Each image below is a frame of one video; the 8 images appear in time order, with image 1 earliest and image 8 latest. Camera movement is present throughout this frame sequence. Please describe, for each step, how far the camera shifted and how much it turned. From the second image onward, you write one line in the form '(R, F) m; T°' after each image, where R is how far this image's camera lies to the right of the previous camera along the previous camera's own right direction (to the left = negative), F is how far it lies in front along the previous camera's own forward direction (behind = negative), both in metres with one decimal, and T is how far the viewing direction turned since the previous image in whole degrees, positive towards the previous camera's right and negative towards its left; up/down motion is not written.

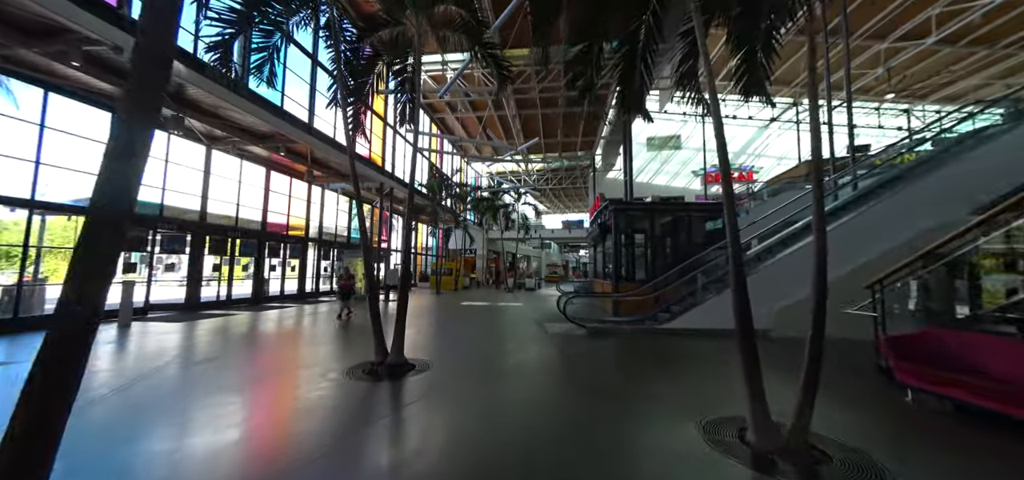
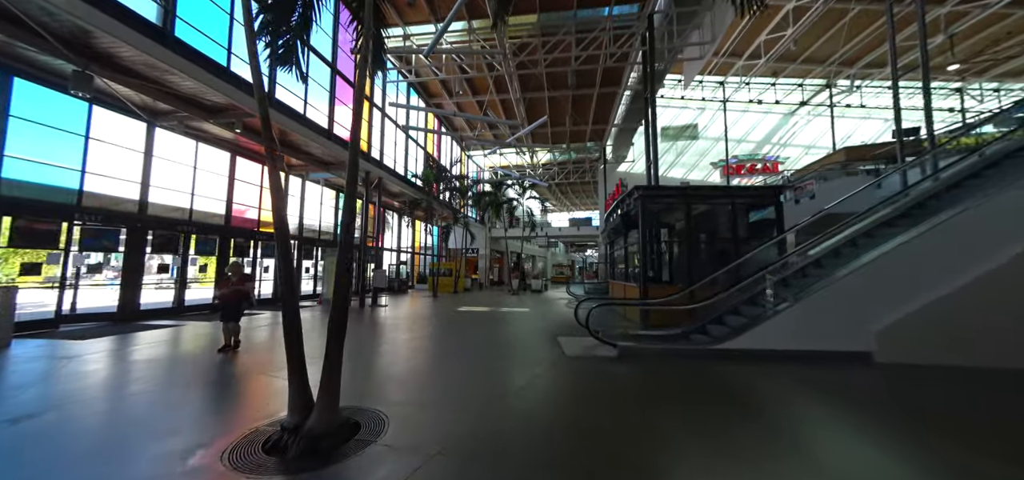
(0.0, +1.6) m; -1°
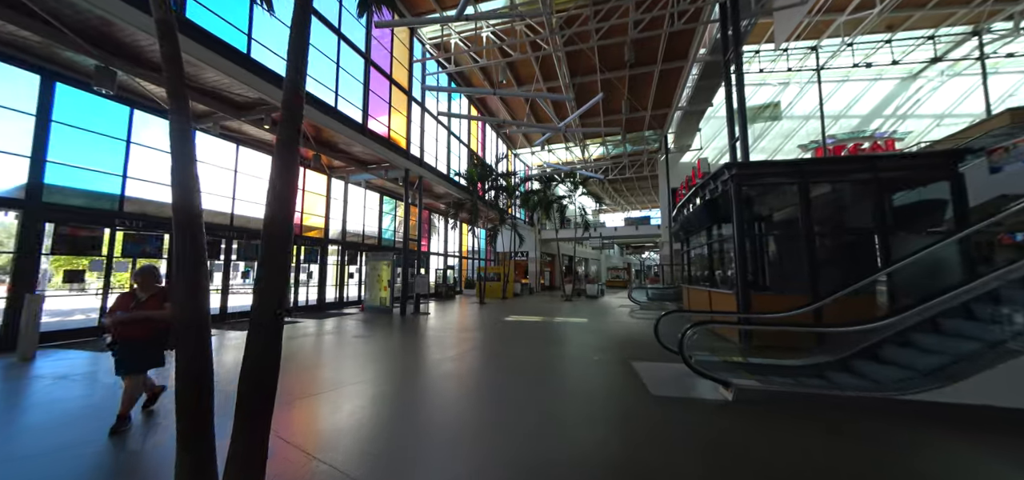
(-0.1, +1.3) m; -9°
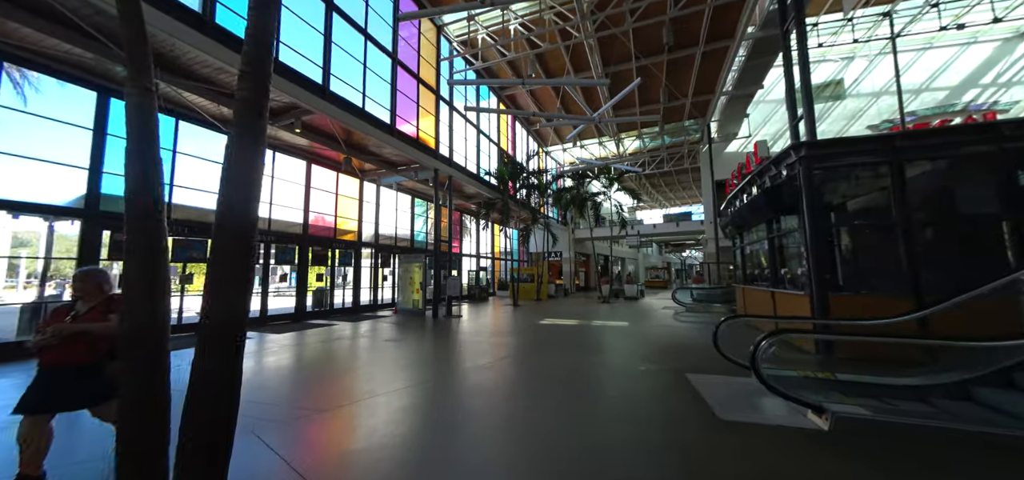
(0.0, +0.4) m; -6°
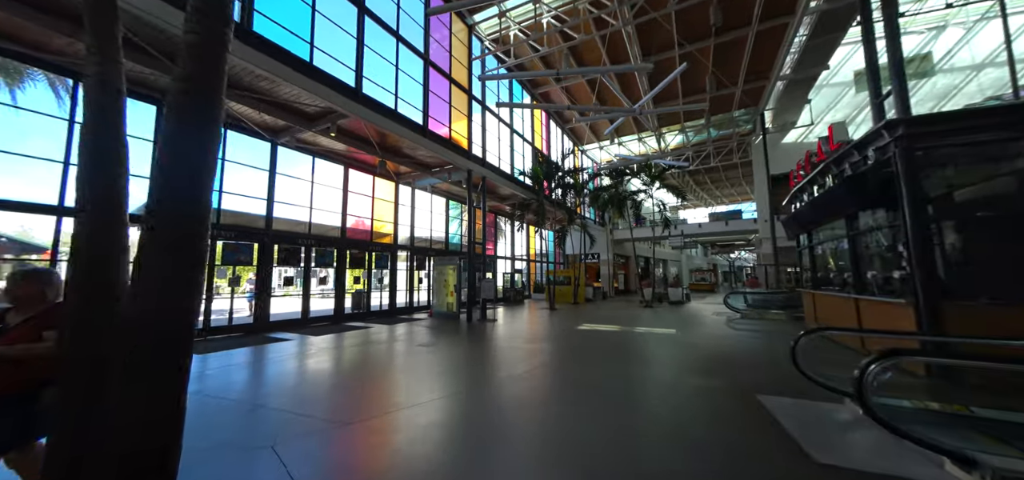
(0.0, +0.4) m; -6°
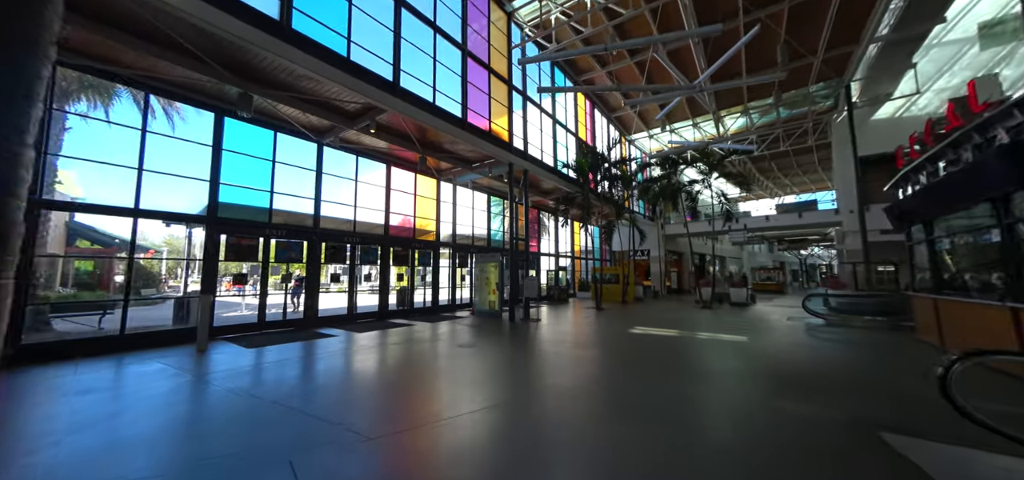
(0.0, +0.5) m; -7°
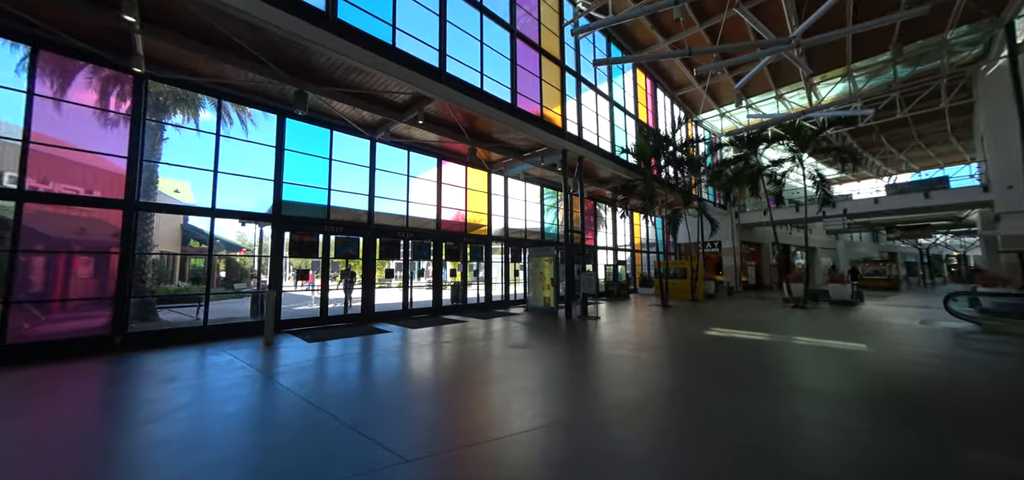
(0.0, +0.5) m; -9°
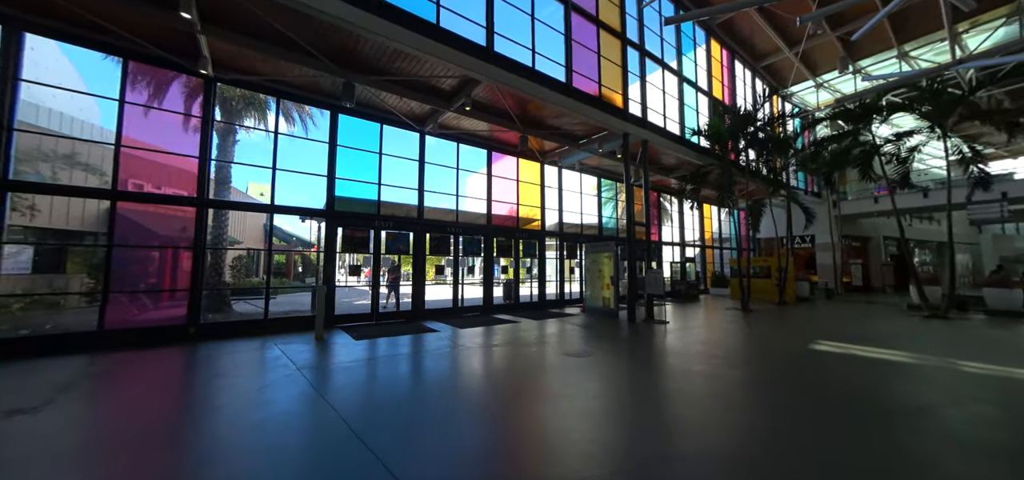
(0.0, +0.7) m; -9°
